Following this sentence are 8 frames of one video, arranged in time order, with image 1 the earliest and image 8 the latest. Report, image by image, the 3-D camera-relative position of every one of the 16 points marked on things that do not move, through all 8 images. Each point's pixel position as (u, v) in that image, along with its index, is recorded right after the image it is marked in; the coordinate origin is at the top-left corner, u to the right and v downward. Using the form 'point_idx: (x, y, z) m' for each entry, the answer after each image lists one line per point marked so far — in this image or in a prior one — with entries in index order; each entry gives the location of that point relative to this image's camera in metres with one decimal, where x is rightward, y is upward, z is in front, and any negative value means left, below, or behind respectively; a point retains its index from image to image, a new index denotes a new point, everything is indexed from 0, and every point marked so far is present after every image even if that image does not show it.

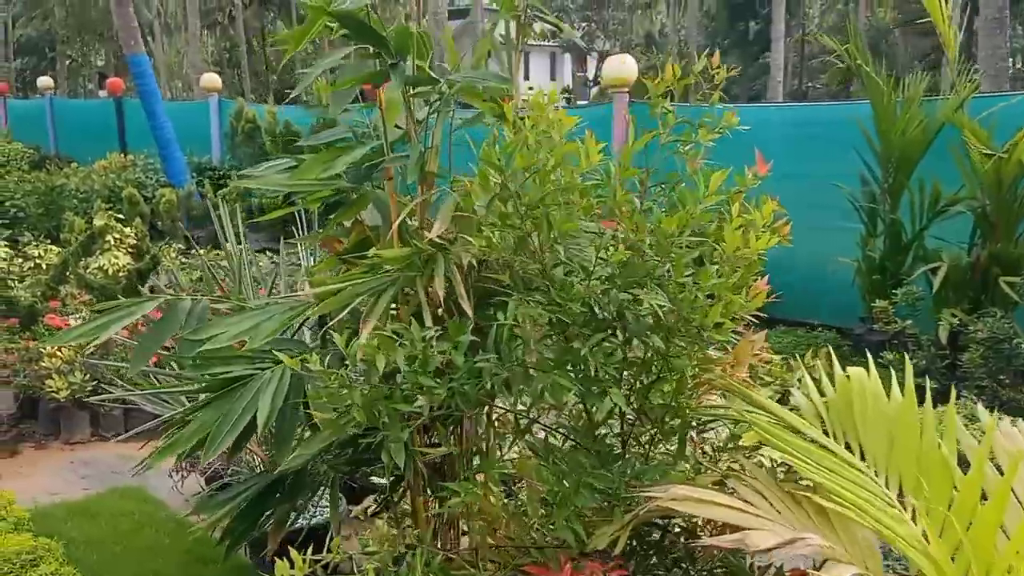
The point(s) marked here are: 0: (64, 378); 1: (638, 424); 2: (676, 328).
0: (-2.4, -0.5, +4.3) m
1: (+0.3, -0.3, +1.8) m
2: (+0.3, -0.1, +1.6) m
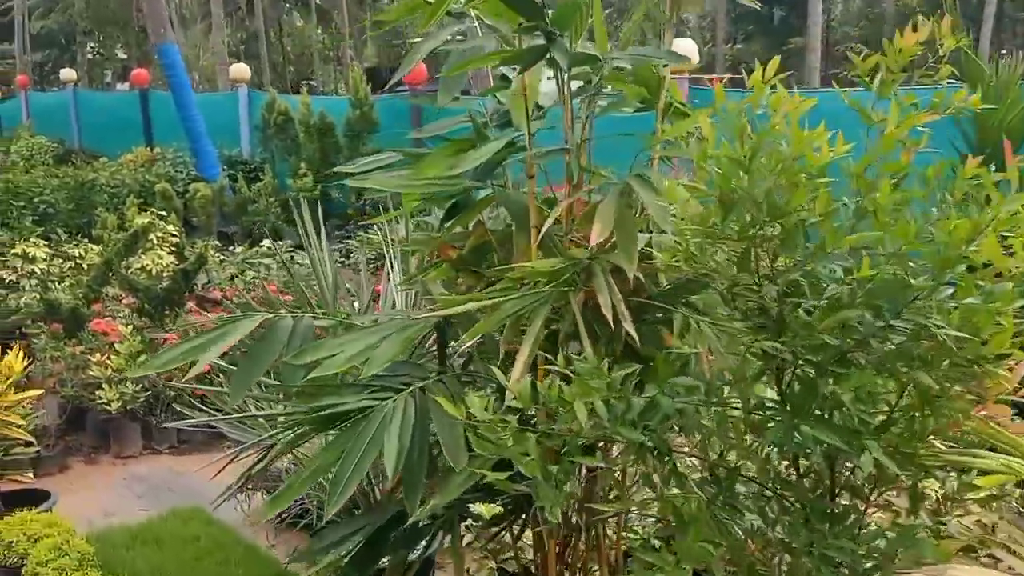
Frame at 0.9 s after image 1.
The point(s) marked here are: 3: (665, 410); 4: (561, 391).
0: (-2.0, -0.5, +4.0) m
1: (+0.6, -0.3, +1.5) m
2: (+0.7, -0.1, +1.3) m
3: (+0.2, -0.2, +1.3) m
4: (+0.1, -0.2, +1.3) m
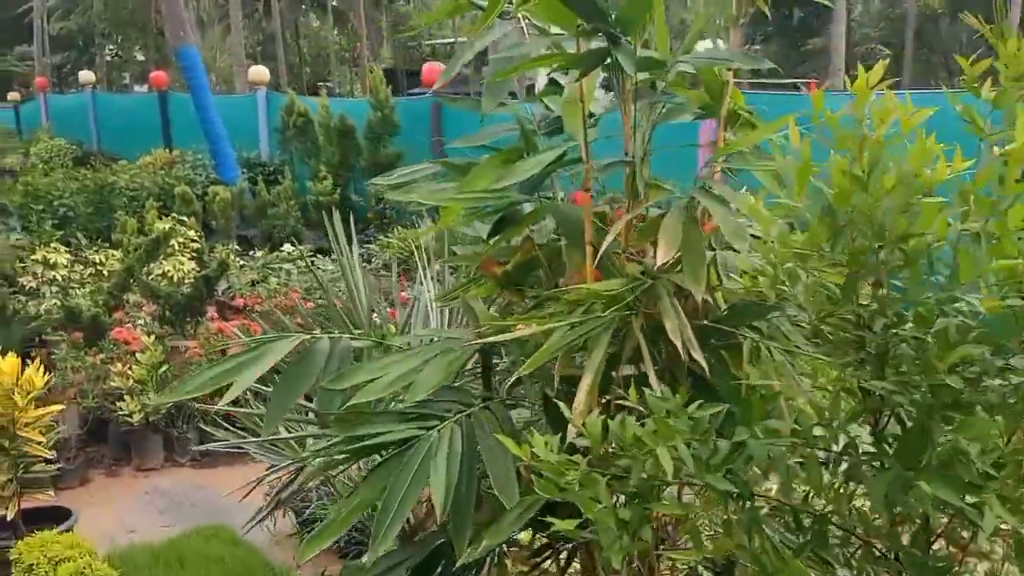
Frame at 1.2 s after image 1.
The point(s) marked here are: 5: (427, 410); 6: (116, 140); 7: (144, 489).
0: (-1.8, -0.6, +3.9) m
1: (+0.7, -0.4, +1.3) m
2: (+0.8, -0.2, +1.2) m
3: (+0.4, -0.2, +1.2) m
4: (+0.2, -0.2, +1.2) m
5: (-0.2, -0.3, +1.7) m
6: (-6.7, +2.5, +13.5) m
7: (-1.7, -0.9, +3.8) m
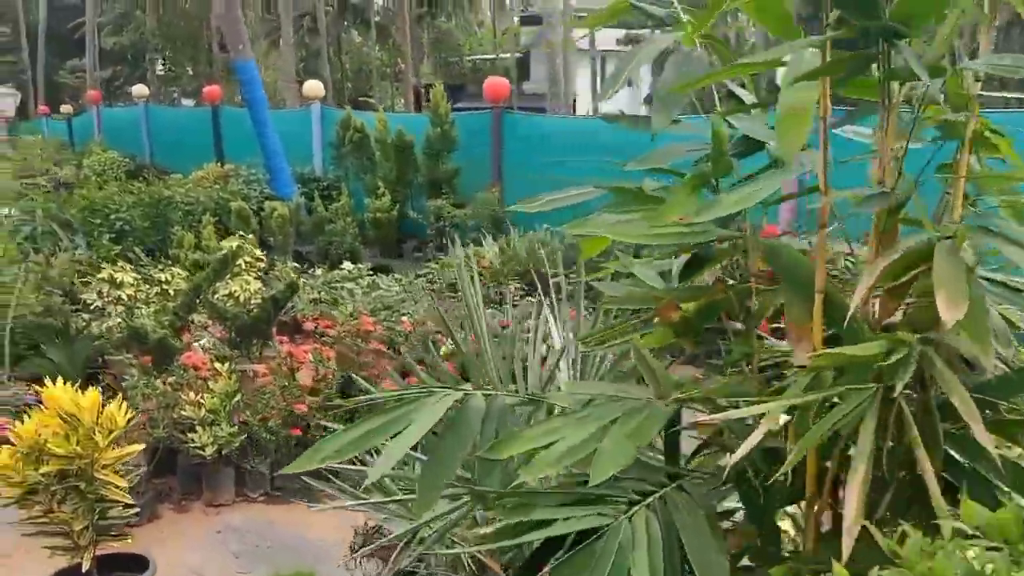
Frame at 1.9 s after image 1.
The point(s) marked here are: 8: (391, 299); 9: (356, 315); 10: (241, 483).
0: (-1.4, -0.7, +3.7) m
1: (+1.1, -0.5, +1.0) m
2: (+1.1, -0.3, +0.8) m
3: (+0.7, -0.3, +0.9) m
4: (+0.5, -0.3, +0.9) m
5: (+0.2, -0.4, +1.4) m
6: (-5.8, +2.3, +13.5) m
7: (-1.3, -1.1, +3.5) m
8: (-0.8, -0.1, +5.6) m
9: (-0.9, -0.2, +4.9) m
10: (-1.3, -0.9, +3.8) m
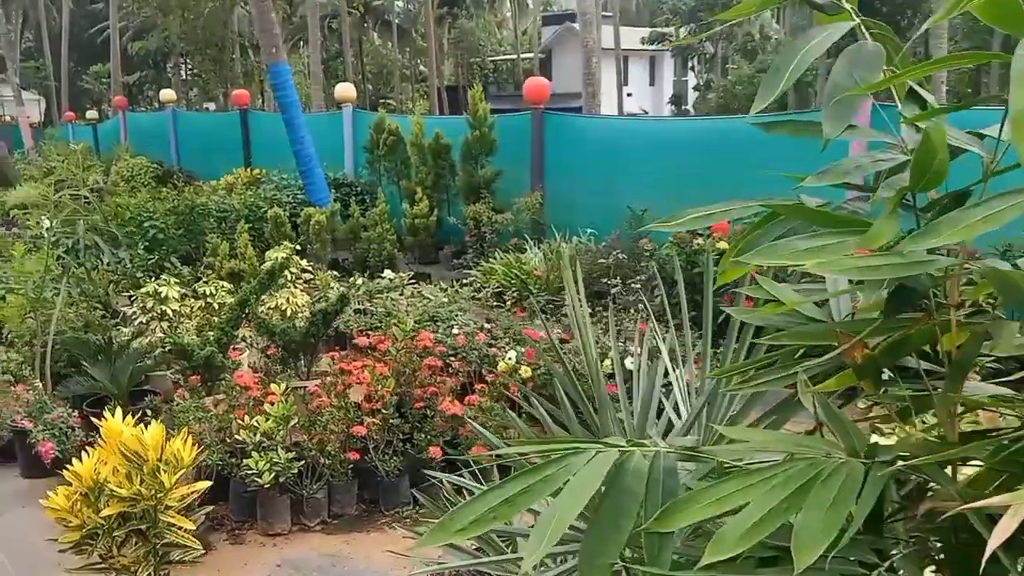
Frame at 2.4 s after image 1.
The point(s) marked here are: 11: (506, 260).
0: (-1.1, -0.7, +3.5) m
1: (+1.3, -0.5, +0.7) m
2: (+1.4, -0.3, +0.6) m
3: (+0.9, -0.4, +0.6) m
4: (+0.8, -0.4, +0.6) m
5: (+0.4, -0.4, +1.2) m
6: (-5.3, +2.2, +13.4) m
7: (-1.0, -1.1, +3.3) m
8: (-0.5, -0.2, +5.4) m
9: (-0.6, -0.2, +4.7) m
10: (-1.0, -1.0, +3.6) m
11: (-0.1, +0.2, +7.1) m
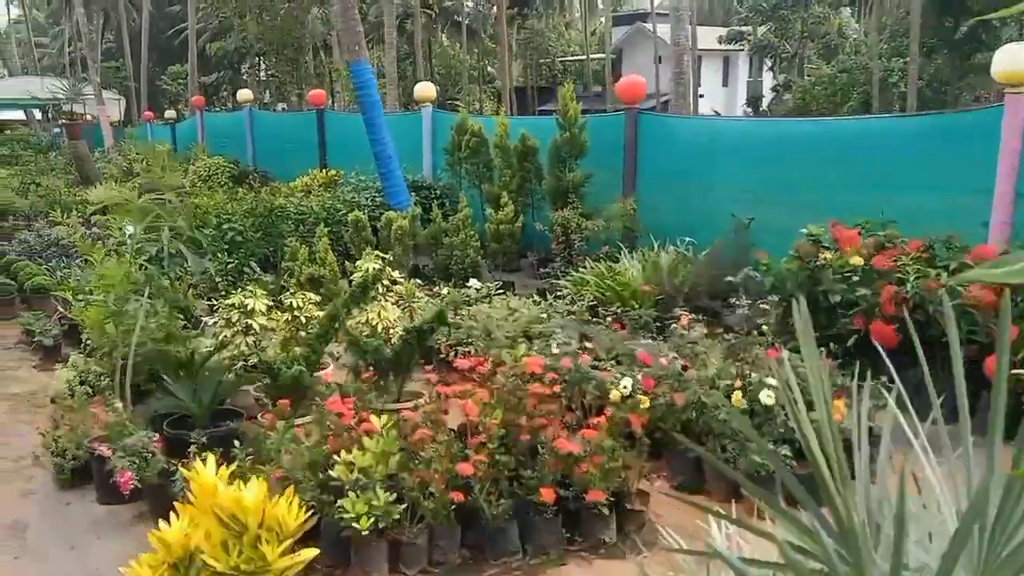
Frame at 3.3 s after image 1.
0: (-0.6, -0.8, +3.1) m
1: (+1.6, -0.7, +0.2) m
2: (+1.6, -0.4, 0.0) m
3: (+1.2, -0.5, +0.1) m
4: (+1.1, -0.5, +0.1) m
5: (+0.8, -0.5, +0.7) m
6: (-4.1, +2.1, +13.3) m
7: (-0.5, -1.2, +2.9) m
8: (+0.1, -0.2, +5.0) m
9: (0.0, -0.3, +4.3) m
10: (-0.5, -1.1, +3.2) m
11: (+0.7, +0.1, +6.6) m
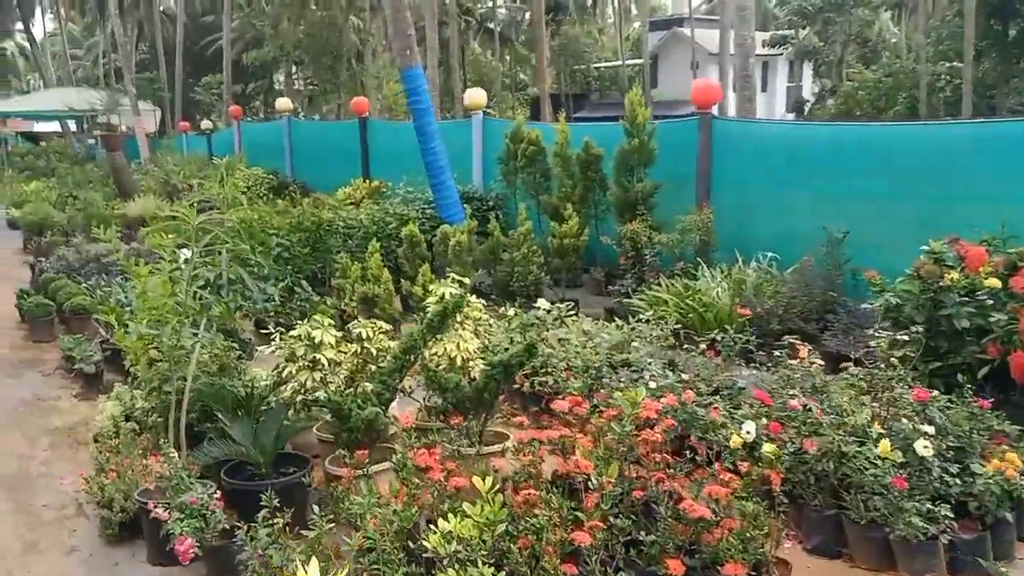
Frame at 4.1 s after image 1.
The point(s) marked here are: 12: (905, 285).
0: (-0.2, -0.9, +2.6) m
1: (+1.9, -0.7, -0.4) m
2: (+2.0, -0.5, -0.5) m
3: (+1.5, -0.6, -0.4) m
4: (+1.4, -0.5, -0.4) m
5: (+1.1, -0.6, +0.2) m
6: (-3.3, +1.9, +12.9) m
7: (-0.1, -1.3, +2.4) m
8: (+0.6, -0.4, +4.5) m
9: (+0.4, -0.4, +3.8) m
10: (0.0, -1.2, +2.7) m
11: (+1.2, 0.0, +6.1) m
12: (+2.3, 0.0, +4.6) m
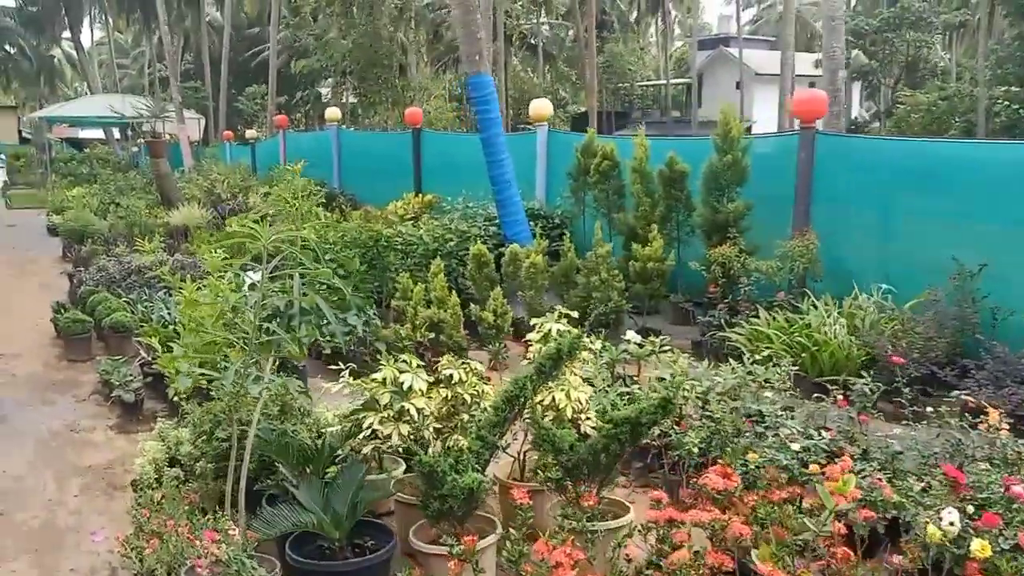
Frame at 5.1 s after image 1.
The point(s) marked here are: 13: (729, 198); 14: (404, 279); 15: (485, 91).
0: (+0.2, -1.0, +2.0) m
1: (+2.2, -0.9, -1.1) m
2: (+2.3, -0.6, -1.3) m
3: (+1.8, -0.7, -1.2) m
4: (+1.7, -0.6, -1.1) m
5: (+1.4, -0.7, -0.5) m
6: (-2.4, +1.7, +12.4) m
7: (+0.3, -1.4, +1.8) m
8: (+1.1, -0.6, +3.8) m
9: (+0.9, -0.6, +3.1) m
10: (+0.4, -1.3, +2.0) m
11: (+1.8, -0.2, +5.4) m
12: (+2.8, -0.2, +3.9) m
13: (+1.7, +0.7, +6.4) m
14: (-0.8, +0.1, +6.3) m
15: (-0.3, +1.9, +7.6) m
